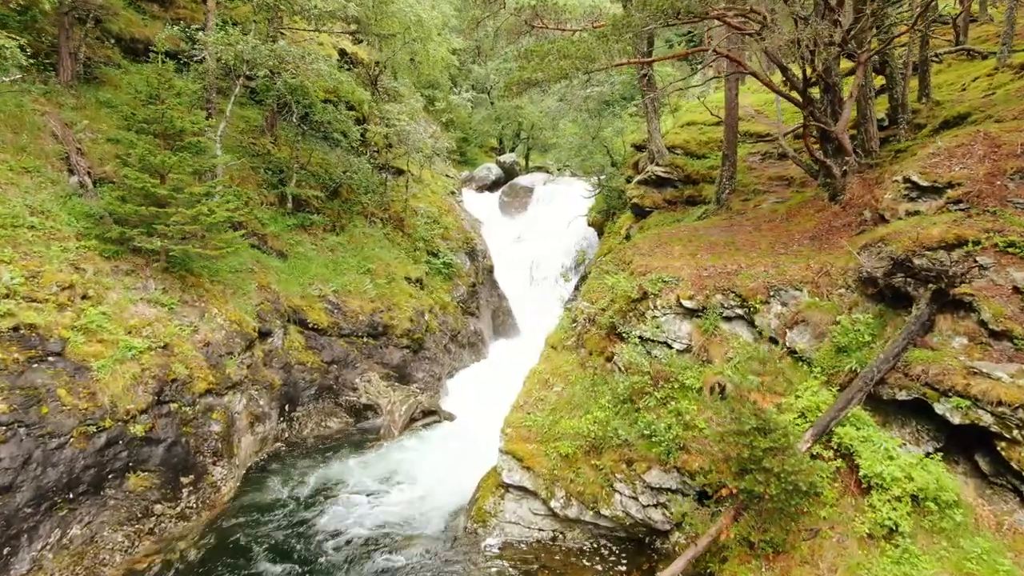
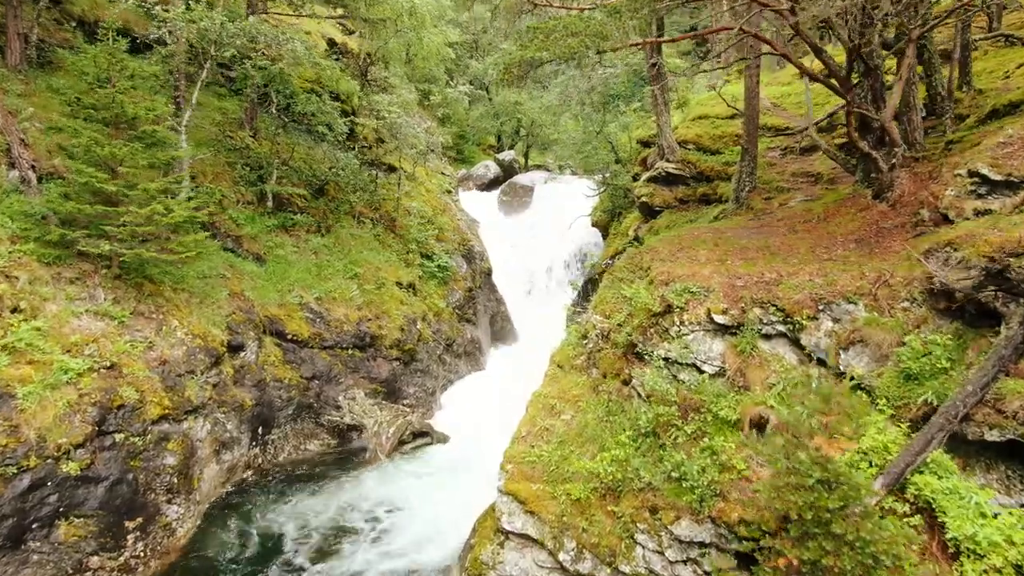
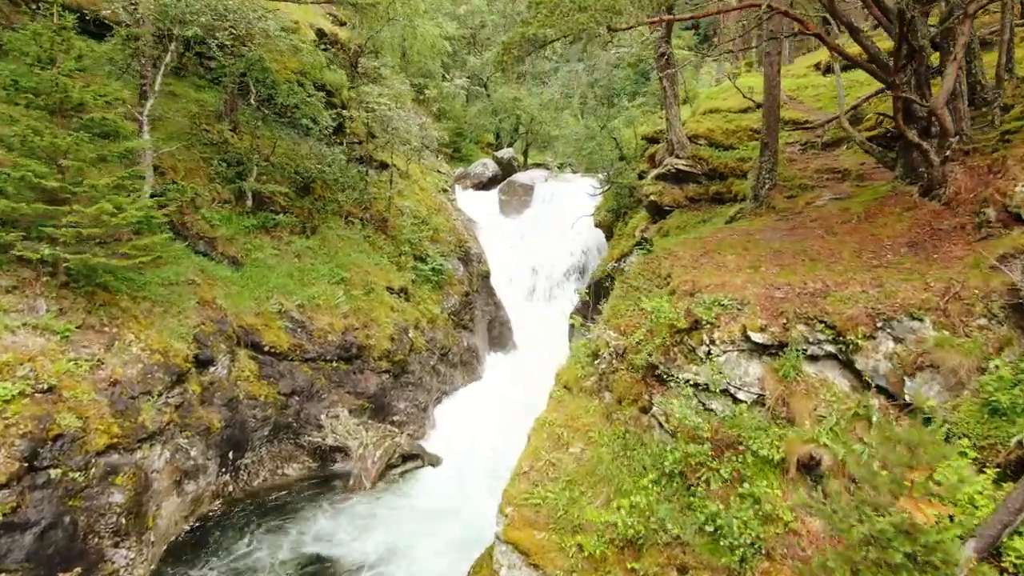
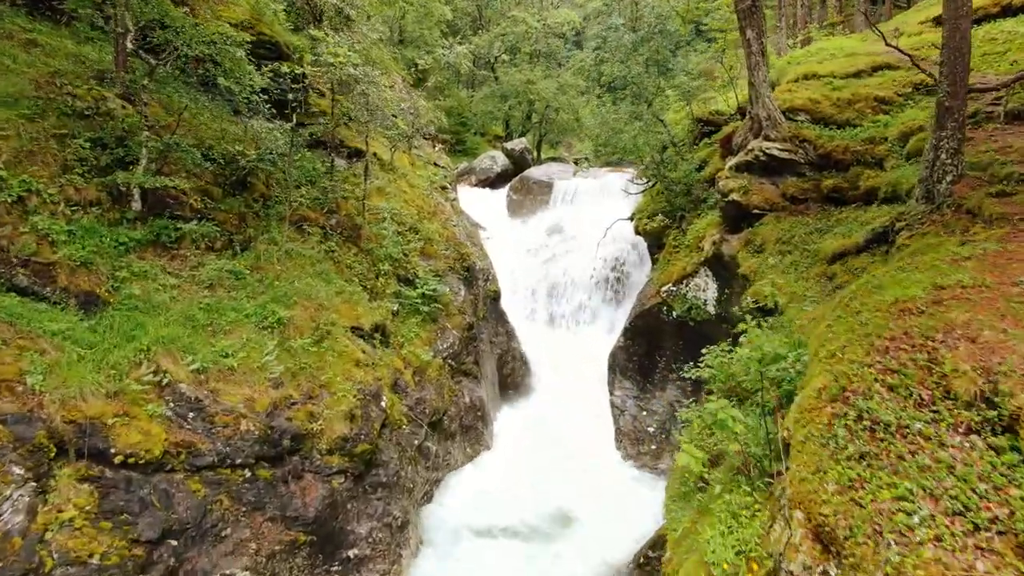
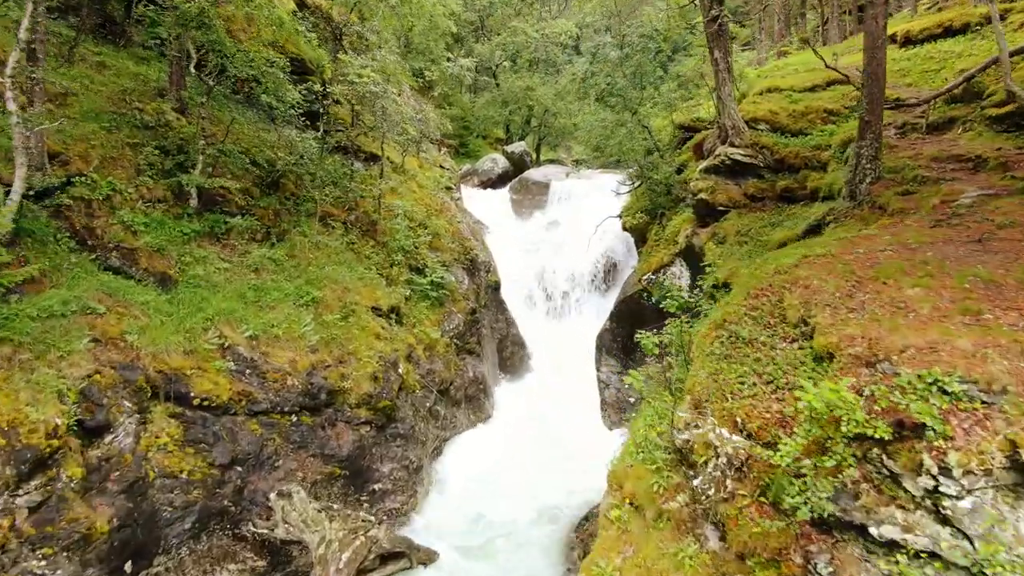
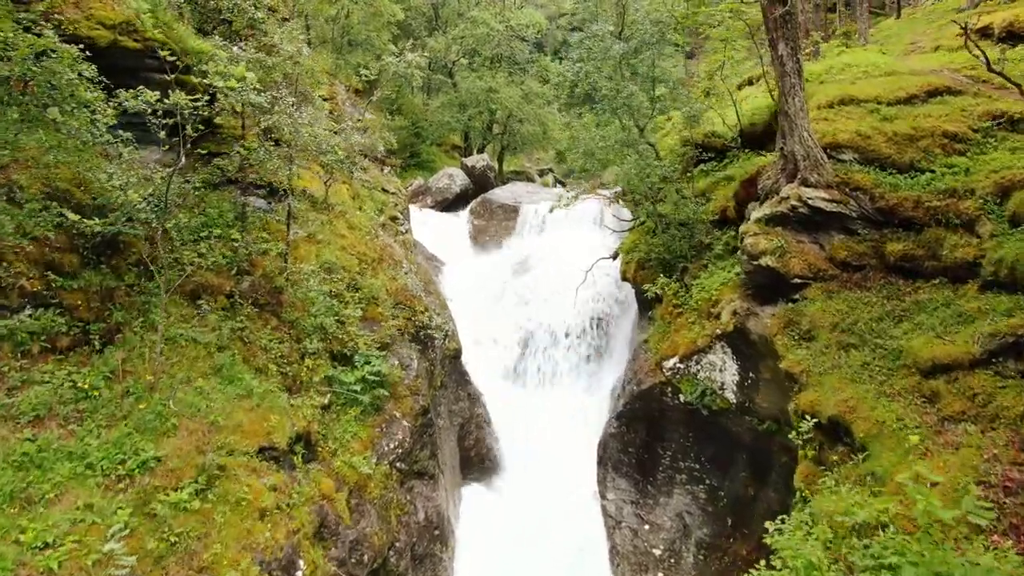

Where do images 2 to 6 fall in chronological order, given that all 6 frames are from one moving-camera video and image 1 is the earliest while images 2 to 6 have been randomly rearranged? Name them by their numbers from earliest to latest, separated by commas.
2, 3, 5, 4, 6
